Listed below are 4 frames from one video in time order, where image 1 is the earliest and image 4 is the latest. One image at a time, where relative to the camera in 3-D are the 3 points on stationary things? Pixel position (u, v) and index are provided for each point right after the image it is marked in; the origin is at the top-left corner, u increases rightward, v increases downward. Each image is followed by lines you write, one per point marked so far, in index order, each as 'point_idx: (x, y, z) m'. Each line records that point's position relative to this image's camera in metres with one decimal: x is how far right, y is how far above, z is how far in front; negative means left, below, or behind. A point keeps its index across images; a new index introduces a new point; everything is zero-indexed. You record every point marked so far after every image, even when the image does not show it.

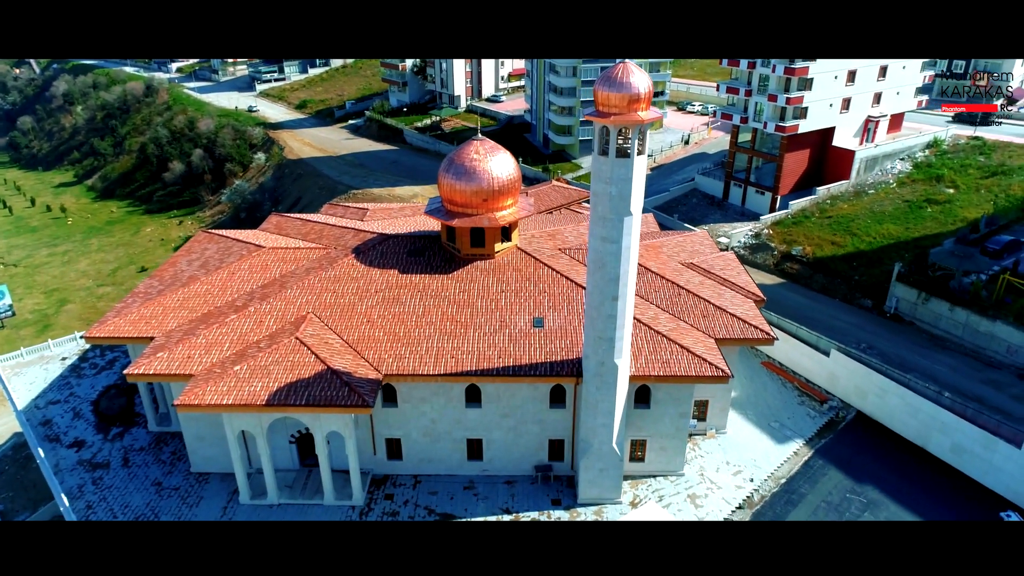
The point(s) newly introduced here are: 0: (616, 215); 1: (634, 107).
0: (+2.8, +2.0, +19.4) m
1: (+3.1, +4.7, +18.5) m
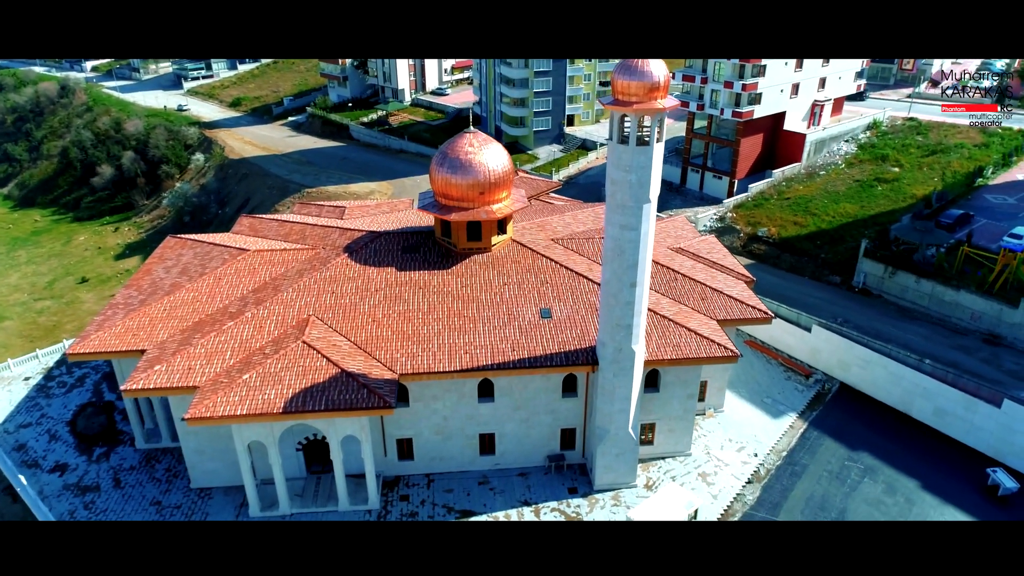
0: (+3.4, +2.4, +19.6) m
1: (+3.7, +5.0, +18.7) m
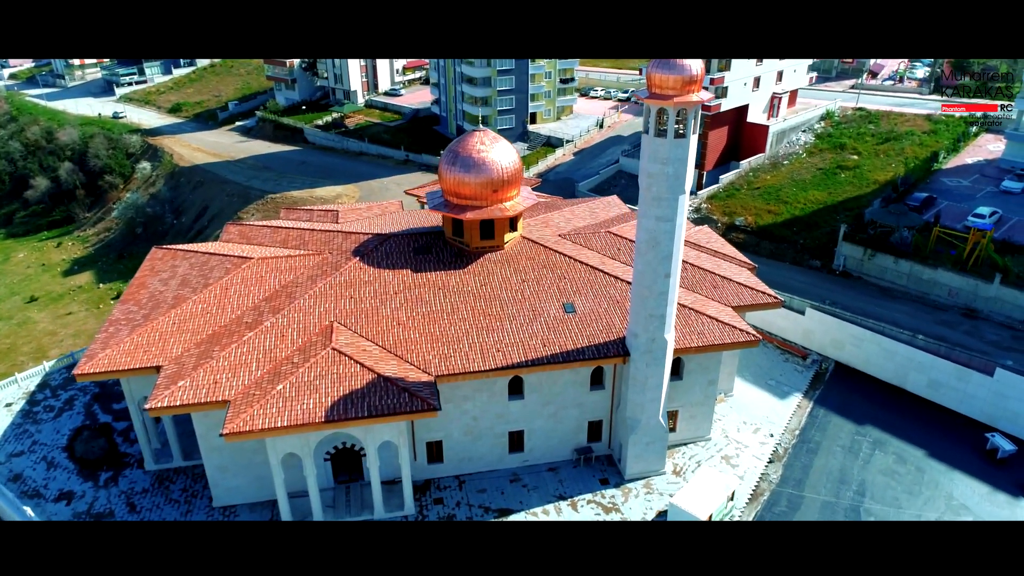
0: (+4.5, +2.7, +20.0) m
1: (+4.7, +5.3, +19.1) m
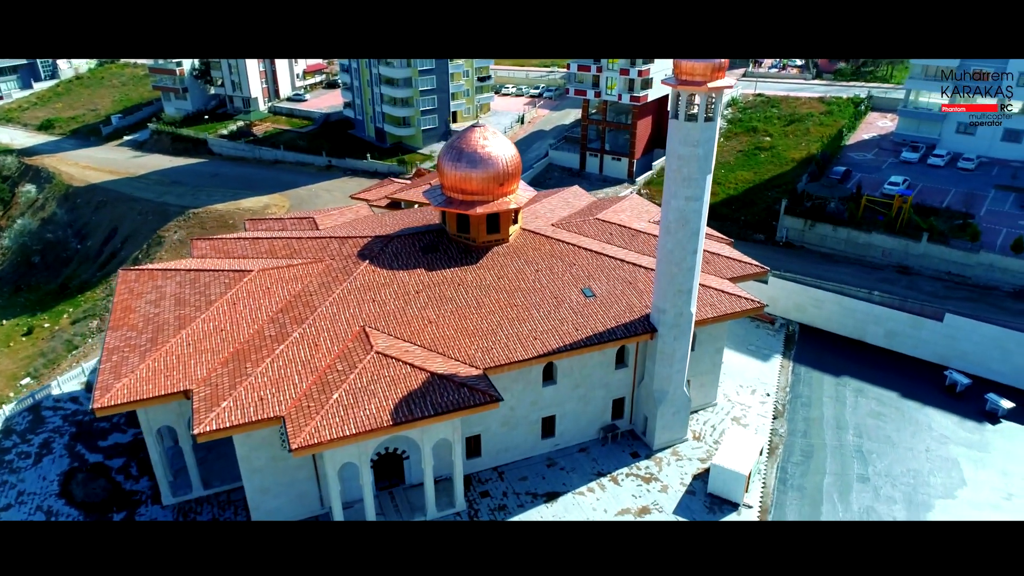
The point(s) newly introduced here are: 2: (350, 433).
0: (+5.6, +3.4, +21.4) m
1: (+5.8, +6.1, +20.5) m
2: (-4.4, -3.9, +19.2) m
